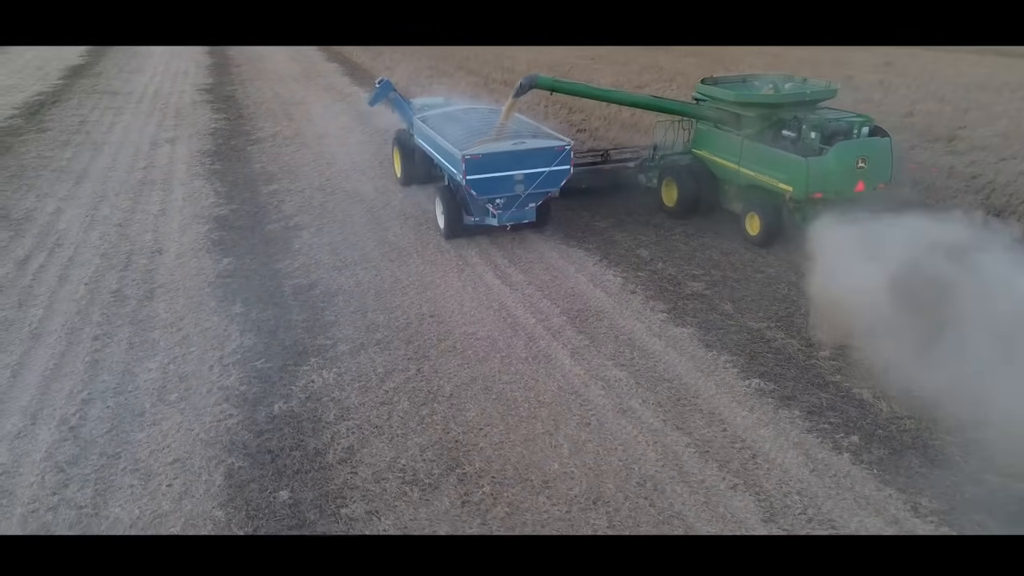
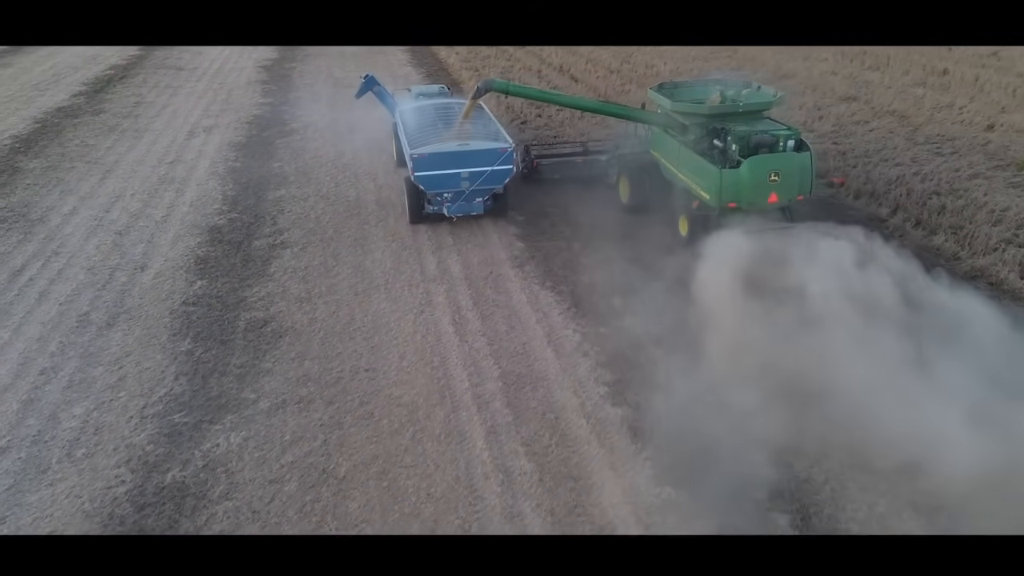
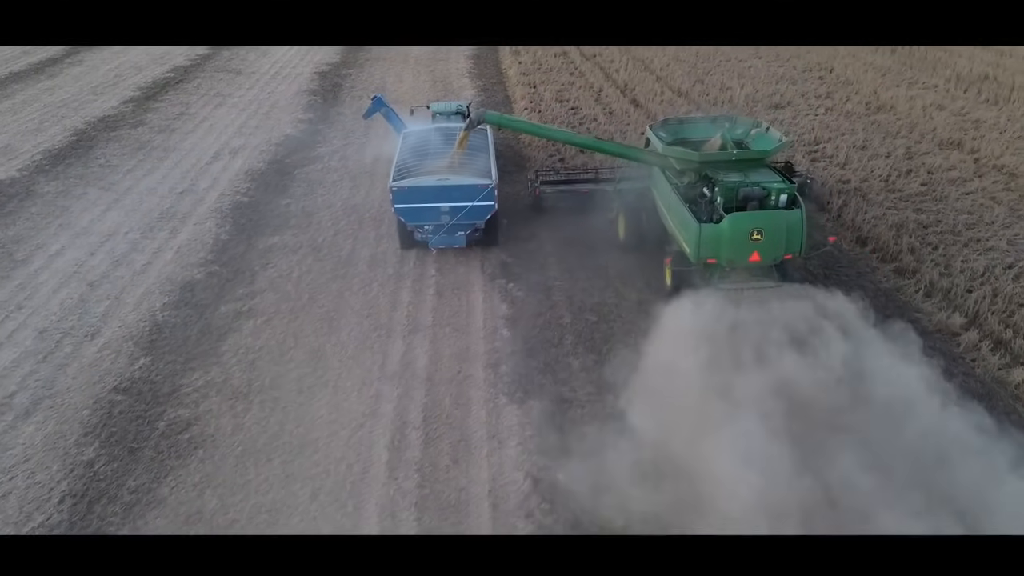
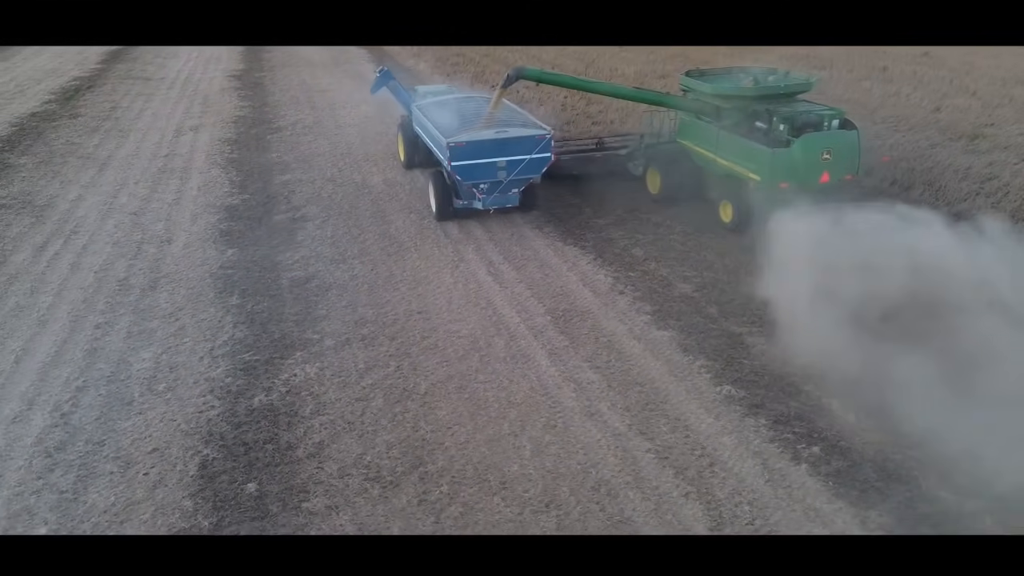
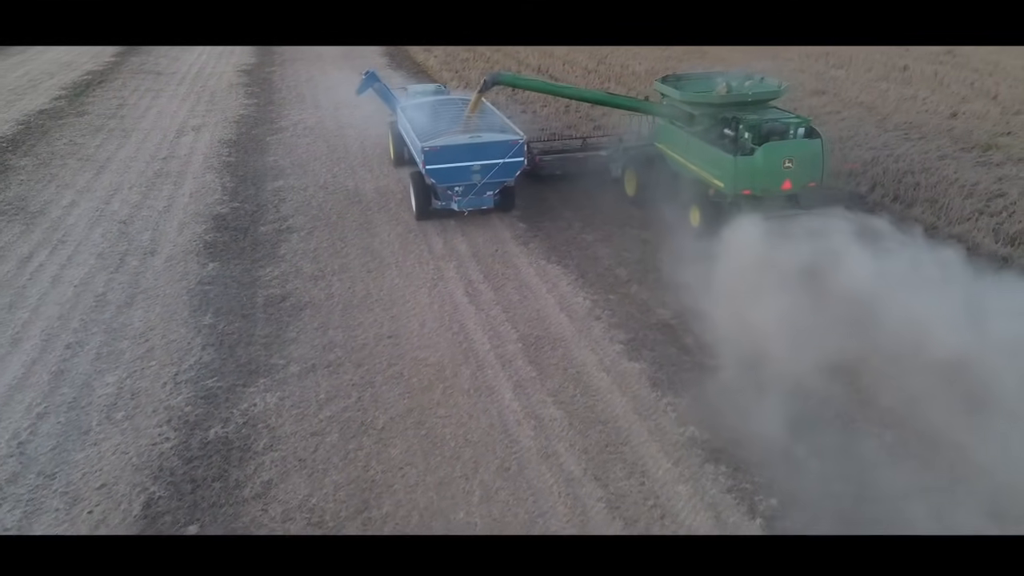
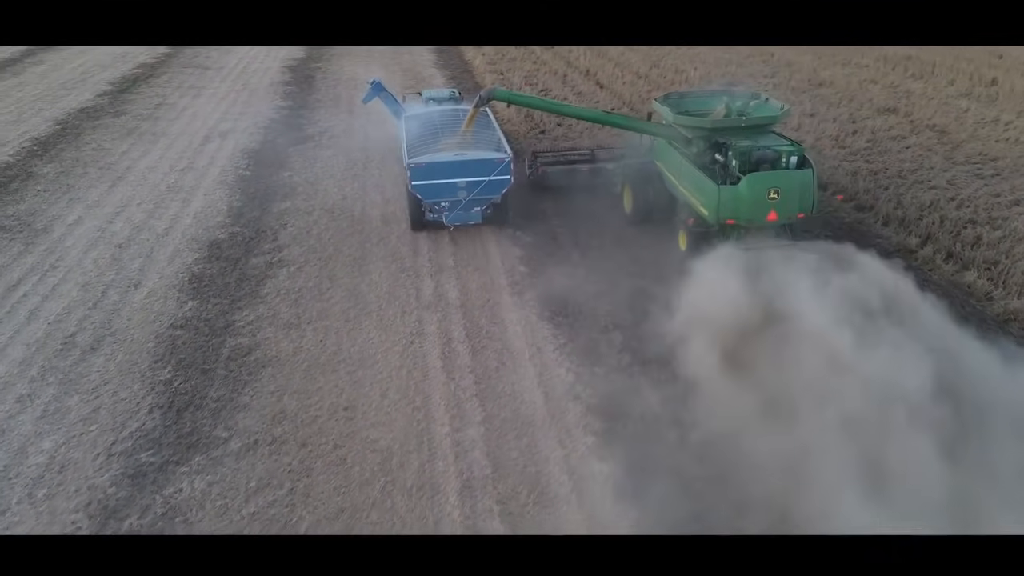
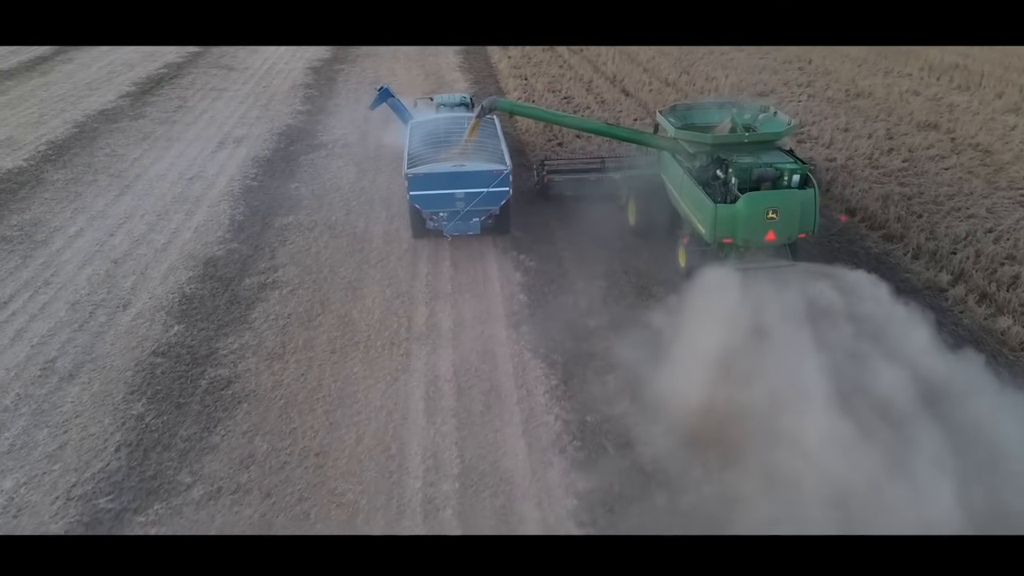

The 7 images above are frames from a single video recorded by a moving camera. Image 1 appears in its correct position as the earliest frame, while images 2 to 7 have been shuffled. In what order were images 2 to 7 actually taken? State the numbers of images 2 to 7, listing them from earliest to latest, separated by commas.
4, 5, 2, 6, 7, 3
